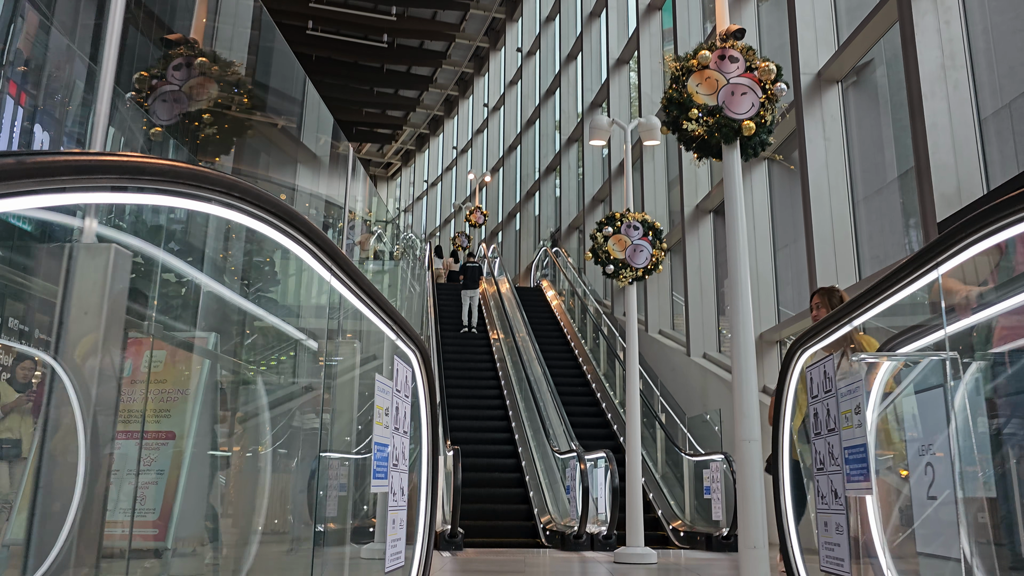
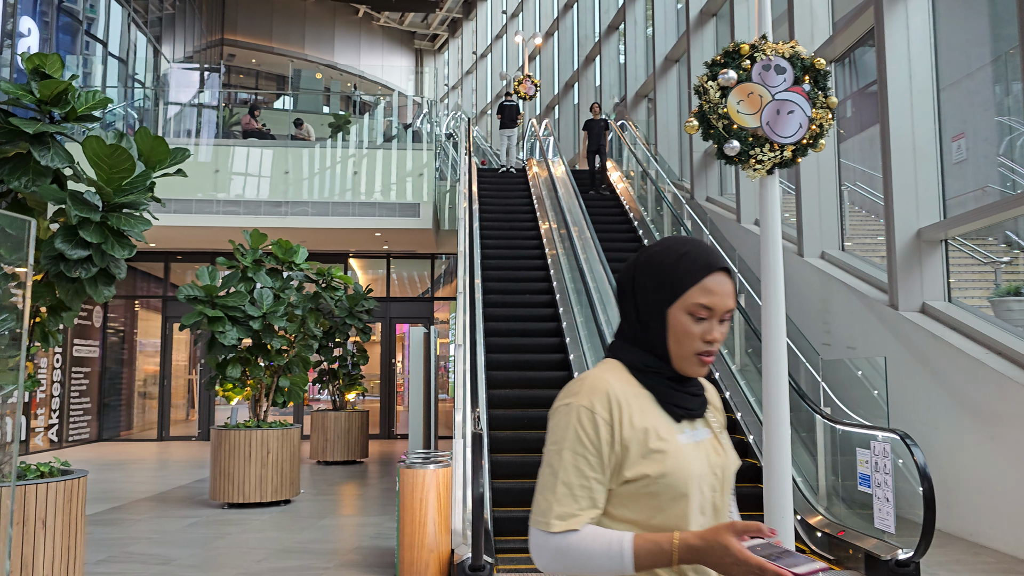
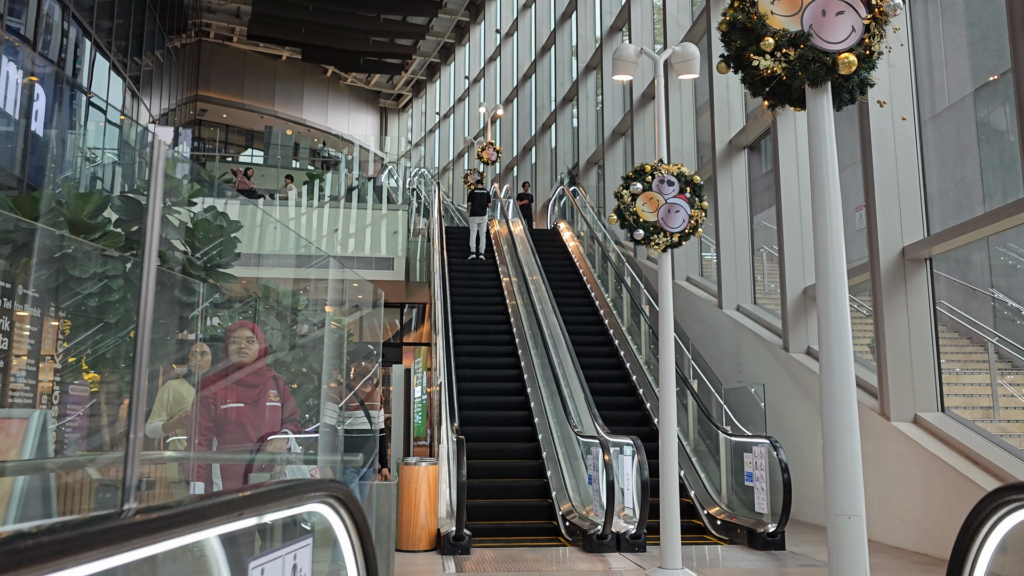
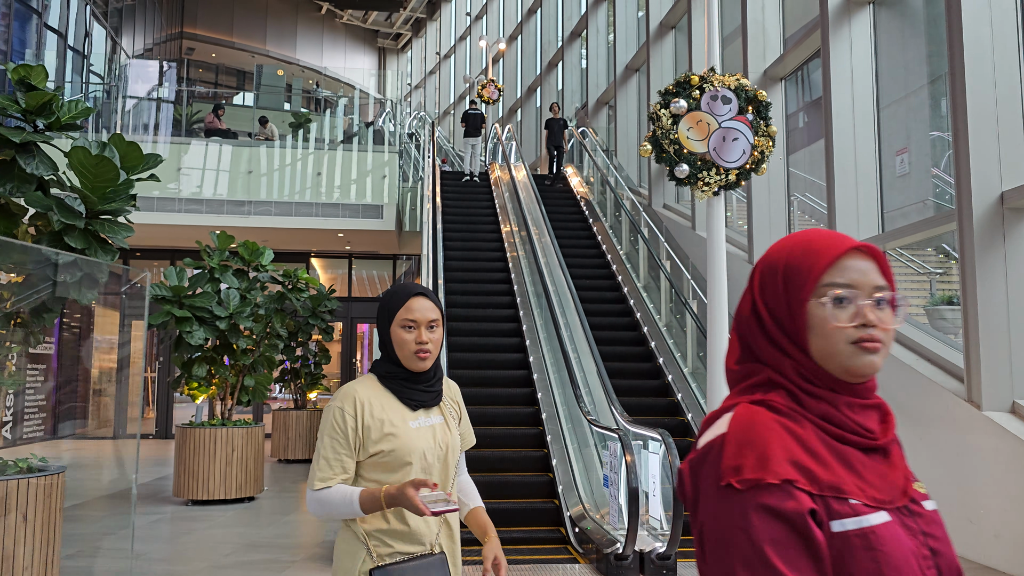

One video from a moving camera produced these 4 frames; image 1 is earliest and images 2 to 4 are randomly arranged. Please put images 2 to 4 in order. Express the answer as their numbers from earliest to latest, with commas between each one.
3, 4, 2
